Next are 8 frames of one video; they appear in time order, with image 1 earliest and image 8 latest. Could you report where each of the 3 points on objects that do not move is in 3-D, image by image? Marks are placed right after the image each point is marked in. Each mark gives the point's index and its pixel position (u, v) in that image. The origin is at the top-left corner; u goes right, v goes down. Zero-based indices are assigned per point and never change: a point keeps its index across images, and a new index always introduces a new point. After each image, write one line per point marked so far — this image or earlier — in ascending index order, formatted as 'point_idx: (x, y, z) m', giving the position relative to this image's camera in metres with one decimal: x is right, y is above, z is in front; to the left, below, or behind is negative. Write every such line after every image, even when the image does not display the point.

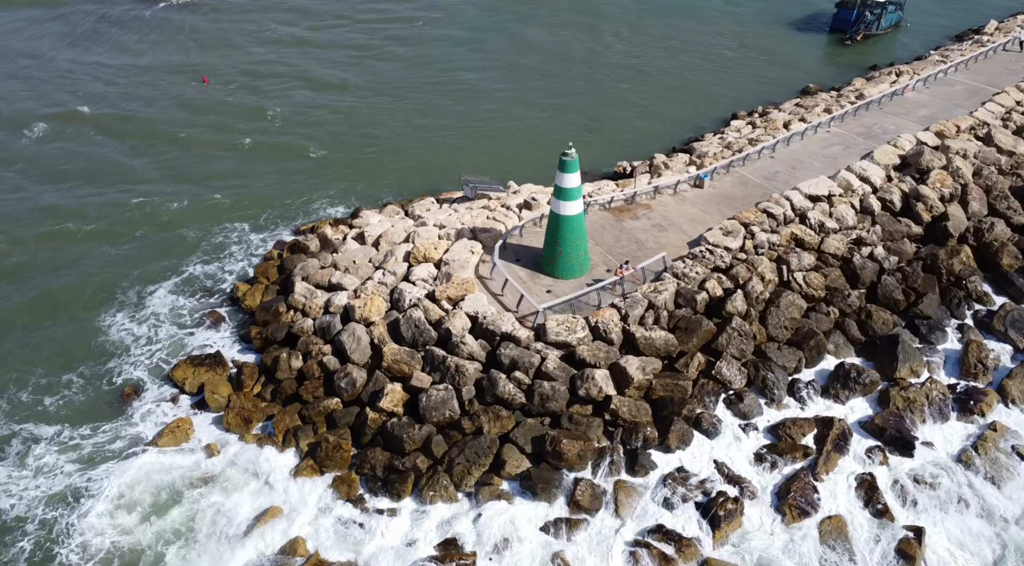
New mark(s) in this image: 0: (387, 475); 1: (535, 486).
0: (-2.9, -4.6, +19.1) m
1: (+0.5, -4.7, +18.4) m
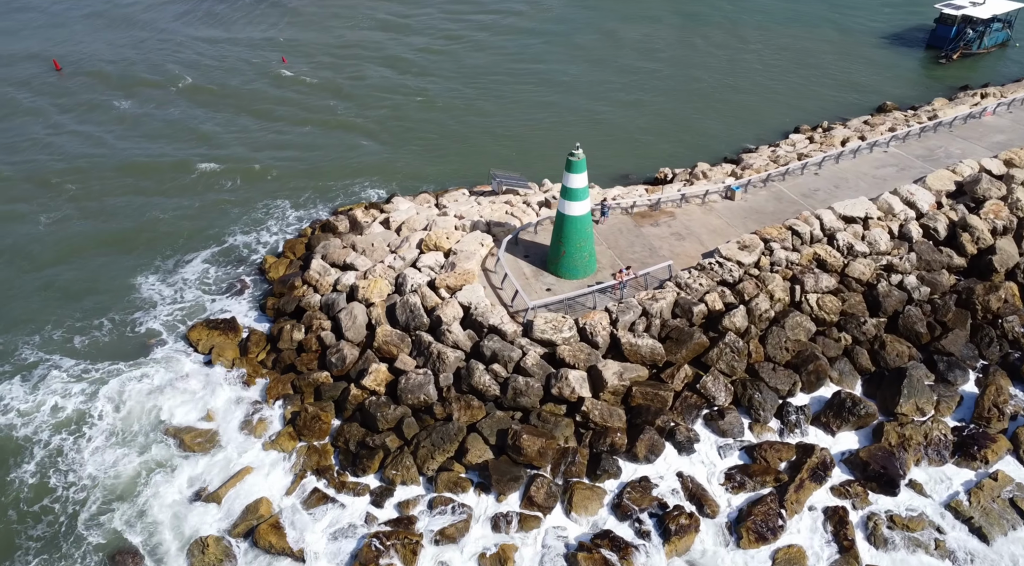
0: (-3.8, -4.2, +19.8) m
1: (-0.5, -4.5, +18.7) m
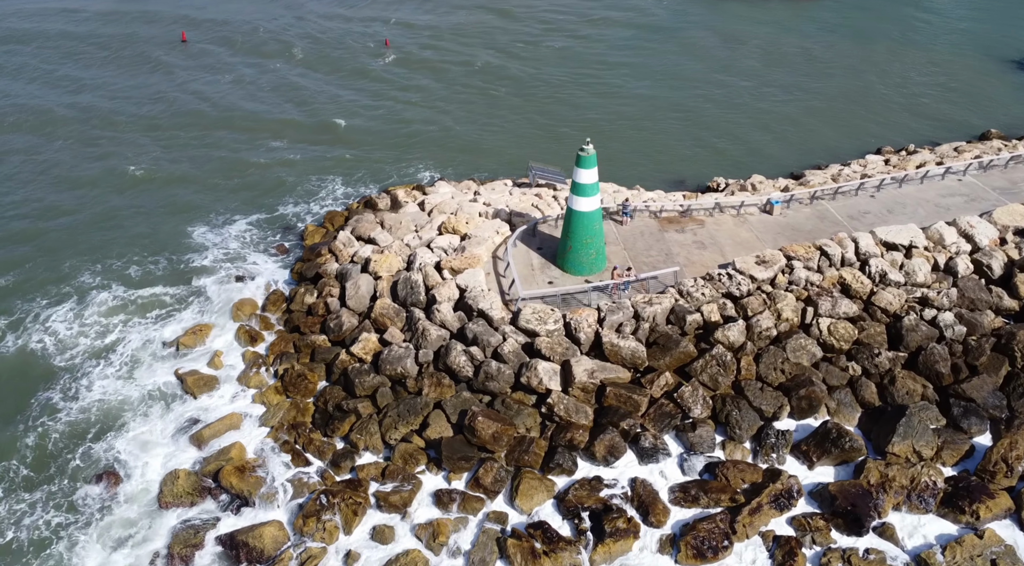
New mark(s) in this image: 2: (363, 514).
0: (-4.6, -3.4, +20.8) m
1: (-1.7, -4.1, +19.1) m
2: (-3.4, -5.3, +18.5) m
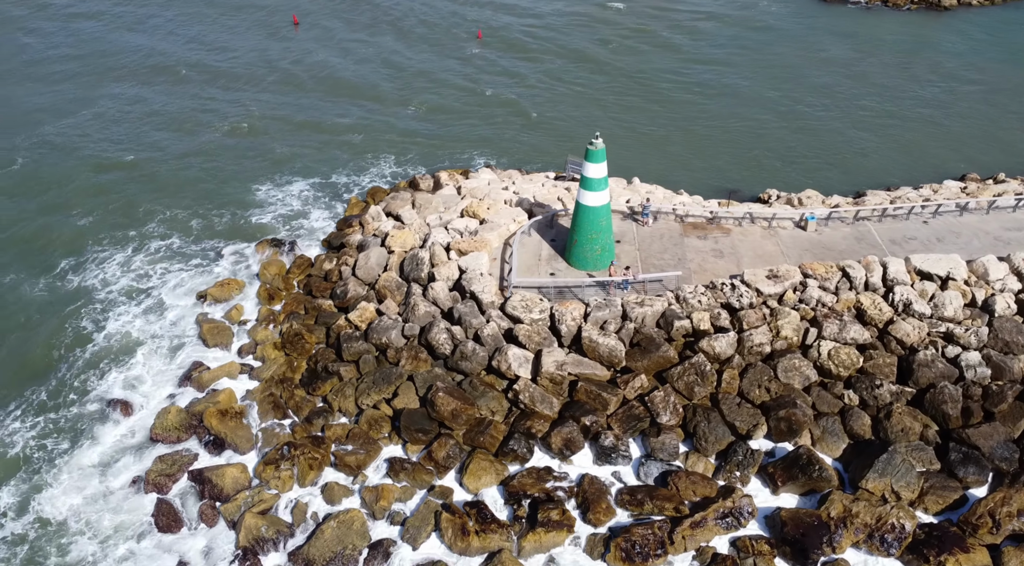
0: (-5.3, -2.5, +21.8) m
1: (-2.7, -3.5, +19.7) m
2: (-4.7, -4.5, +19.4) m
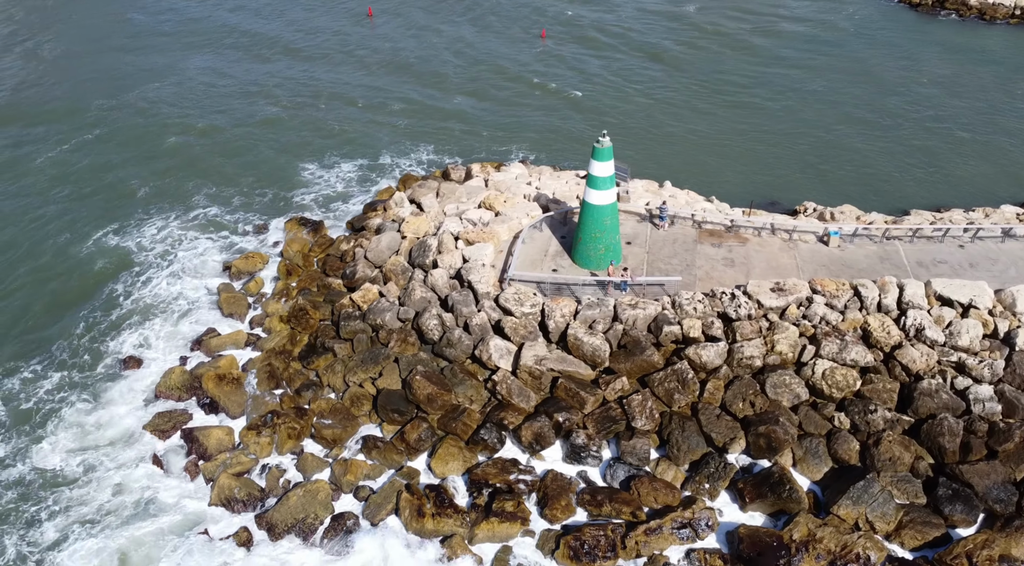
0: (-5.5, -1.8, +22.5) m
1: (-3.3, -3.1, +20.2) m
2: (-5.4, -3.9, +20.1) m
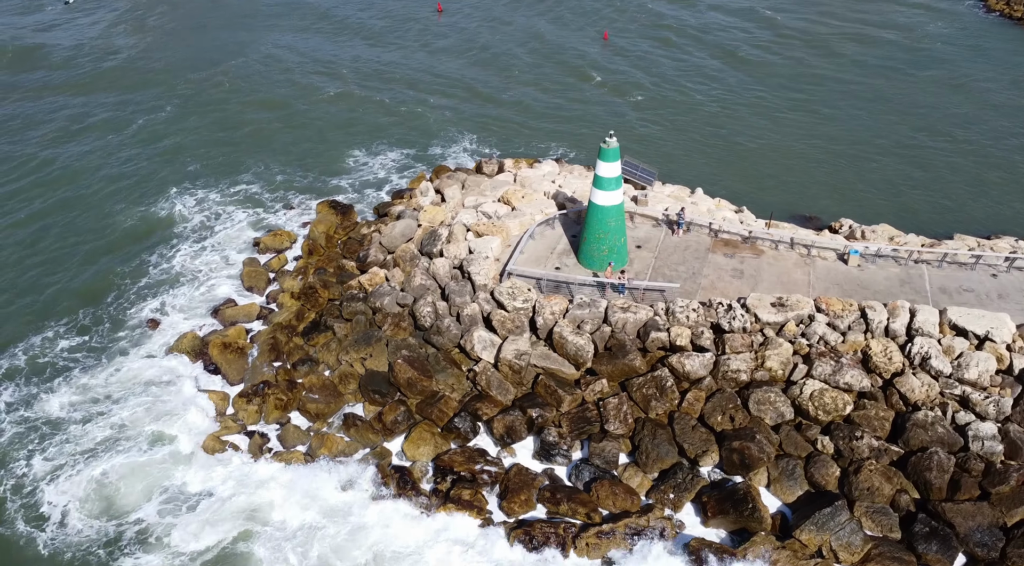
0: (-5.7, -1.2, +23.3) m
1: (-3.8, -2.6, +20.7) m
2: (-5.9, -3.3, +20.9) m
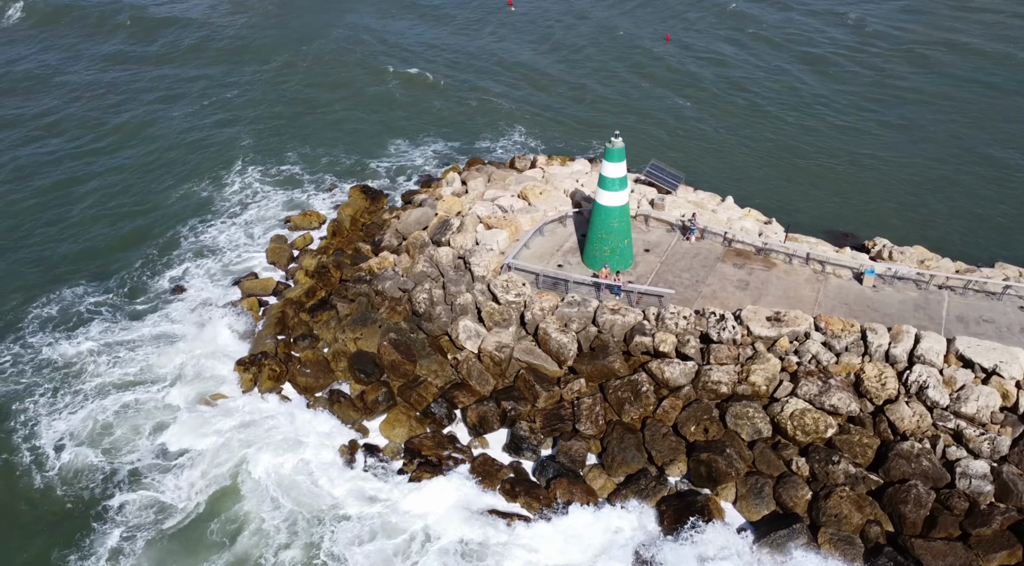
0: (-5.7, -0.6, +24.1) m
1: (-4.2, -2.1, +21.4) m
2: (-6.4, -2.7, +21.8) m
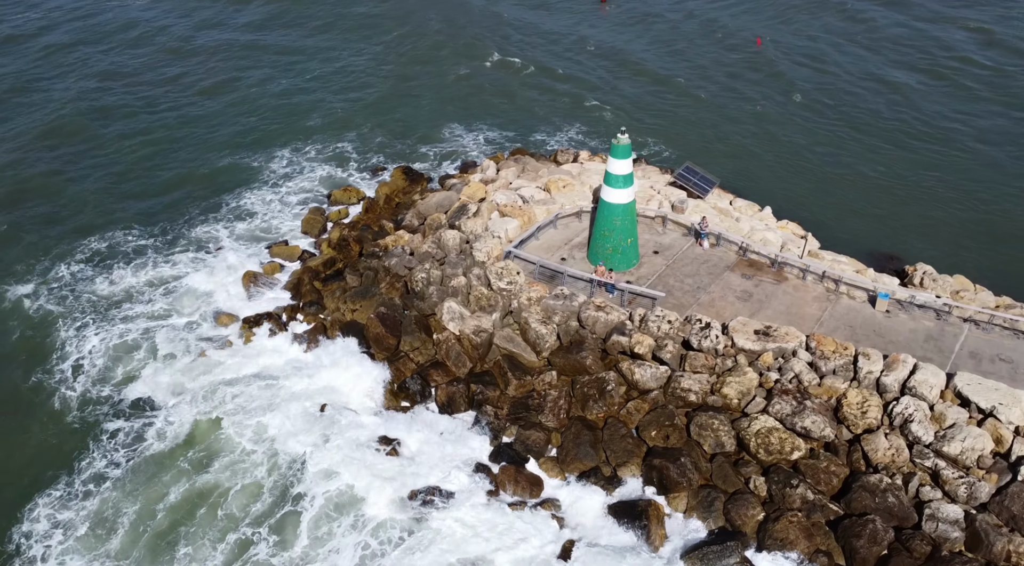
0: (-5.5, +0.3, +25.1) m
1: (-4.6, -1.4, +22.2) m
2: (-6.7, -1.7, +22.9) m
